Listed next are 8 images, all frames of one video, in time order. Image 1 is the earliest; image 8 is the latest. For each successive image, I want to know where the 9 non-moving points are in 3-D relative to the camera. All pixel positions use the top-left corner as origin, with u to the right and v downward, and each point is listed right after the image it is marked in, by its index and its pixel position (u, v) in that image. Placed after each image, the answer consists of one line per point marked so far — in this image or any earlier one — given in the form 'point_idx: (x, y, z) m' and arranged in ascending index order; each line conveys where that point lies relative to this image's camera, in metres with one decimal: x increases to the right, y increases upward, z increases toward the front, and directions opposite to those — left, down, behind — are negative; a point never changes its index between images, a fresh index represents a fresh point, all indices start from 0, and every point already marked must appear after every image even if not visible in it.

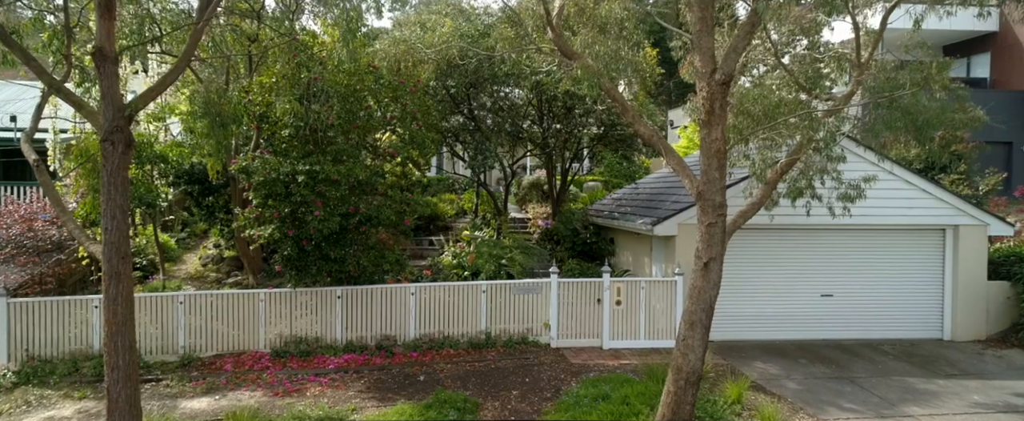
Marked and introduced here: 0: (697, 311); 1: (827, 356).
0: (+1.8, -1.0, +6.8) m
1: (+4.8, -2.2, +10.4) m
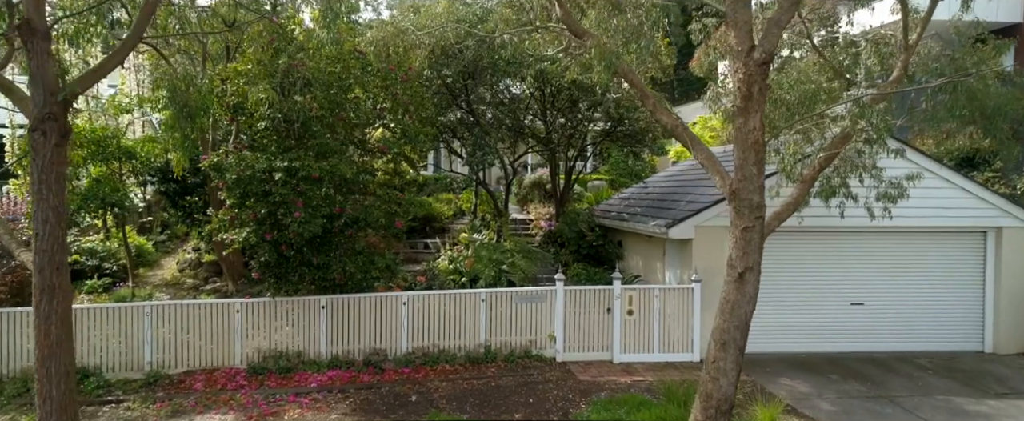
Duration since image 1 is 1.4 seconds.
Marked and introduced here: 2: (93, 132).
0: (+1.9, -1.0, +5.8) m
1: (+4.8, -2.2, +9.4) m
2: (-5.8, +1.1, +9.5) m
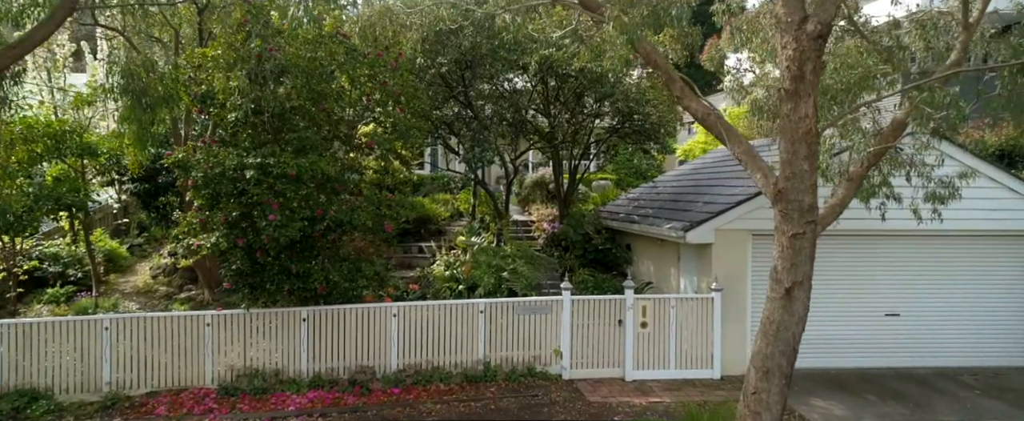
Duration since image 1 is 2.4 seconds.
0: (+1.9, -1.0, +4.9) m
1: (+4.8, -2.2, +8.5) m
2: (-5.8, +1.1, +8.6) m
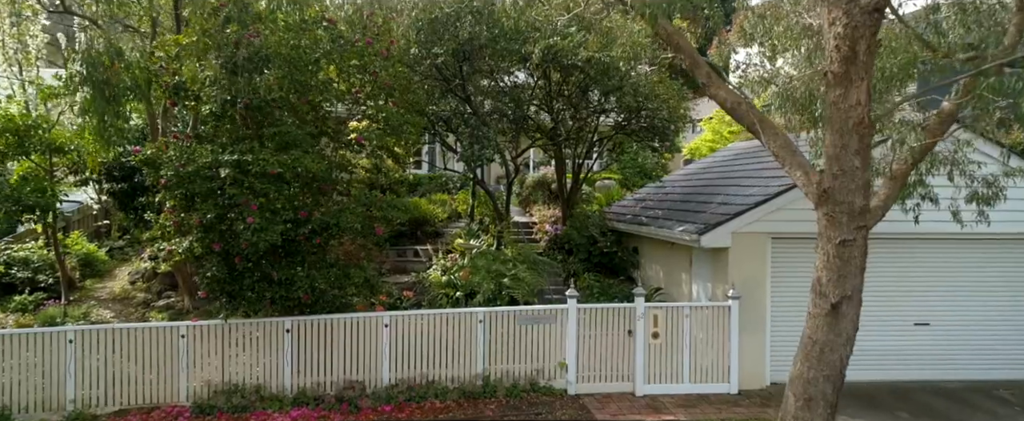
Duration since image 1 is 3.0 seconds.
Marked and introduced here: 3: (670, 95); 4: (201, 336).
0: (+1.9, -1.1, +4.2) m
1: (+4.8, -2.3, +7.9) m
2: (-5.8, +1.1, +7.9) m
3: (+2.7, +2.0, +11.6) m
4: (-3.4, -1.4, +7.6) m
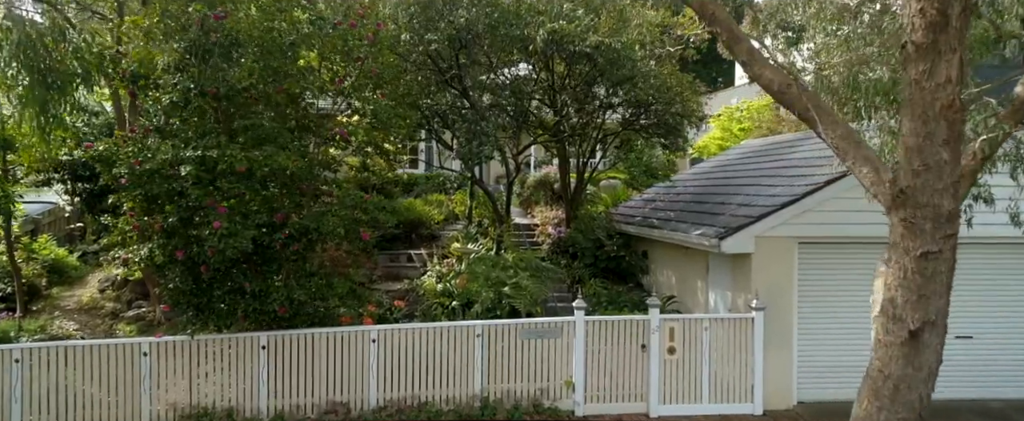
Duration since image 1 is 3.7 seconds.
0: (+1.9, -1.1, +3.4) m
1: (+4.8, -2.3, +7.1) m
2: (-5.8, +1.0, +7.1) m
3: (+2.7, +1.9, +10.8) m
4: (-3.4, -1.4, +6.8) m
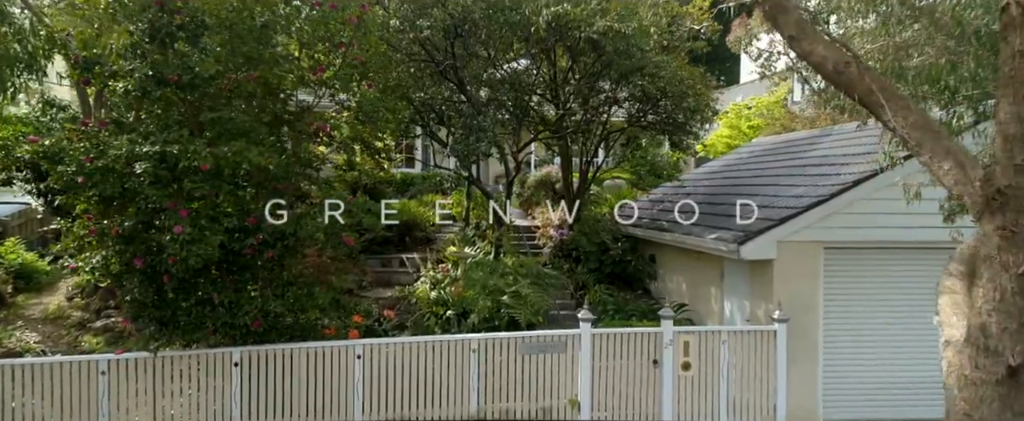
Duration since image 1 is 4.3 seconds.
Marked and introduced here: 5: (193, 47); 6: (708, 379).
0: (+1.9, -1.1, +2.8) m
1: (+4.8, -2.3, +6.4) m
2: (-5.8, +1.0, +6.5) m
3: (+2.7, +1.9, +10.1) m
4: (-3.4, -1.4, +6.1) m
5: (-2.6, +1.4, +5.6) m
6: (+2.0, -1.7, +7.0) m
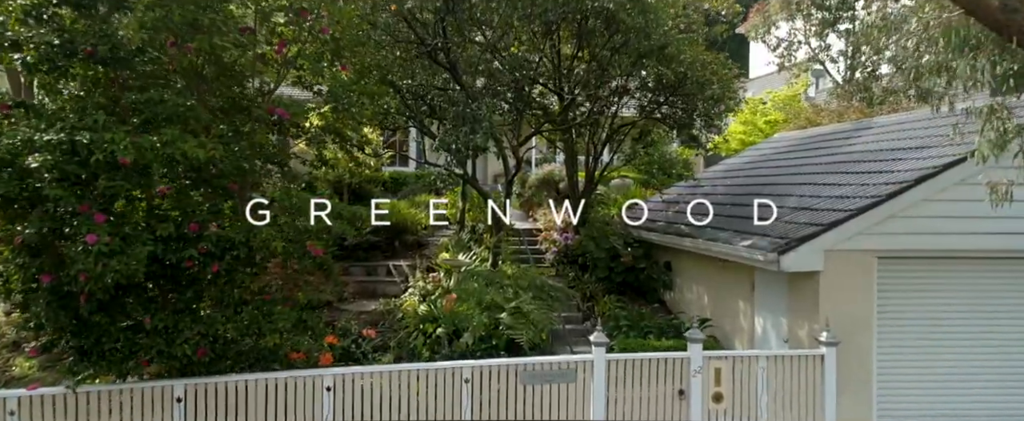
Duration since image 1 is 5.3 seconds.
0: (+1.9, -1.1, +1.7) m
1: (+4.8, -2.3, +5.3) m
2: (-5.8, +1.0, +5.4) m
3: (+2.7, +1.9, +9.0) m
4: (-3.4, -1.5, +5.0) m
5: (-2.6, +1.3, +4.5) m
6: (+2.0, -1.8, +5.9) m
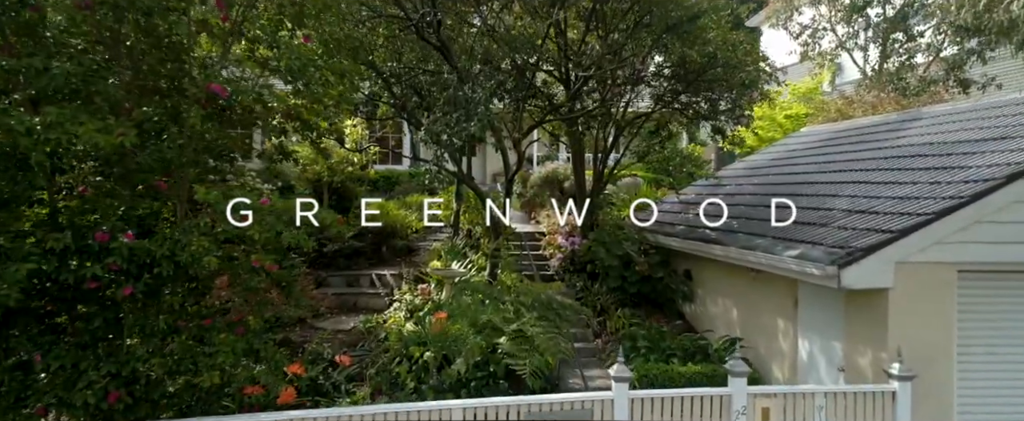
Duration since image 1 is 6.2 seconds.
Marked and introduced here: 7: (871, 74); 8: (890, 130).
0: (+1.9, -1.2, +0.6) m
1: (+4.8, -2.4, +4.2) m
2: (-5.8, +1.0, +4.3) m
3: (+2.7, +1.9, +7.9) m
4: (-3.4, -1.5, +3.9) m
5: (-2.6, +1.3, +3.4) m
6: (+2.0, -1.8, +4.8) m
7: (+6.5, +2.5, +12.5) m
8: (+4.5, +1.0, +8.1) m
